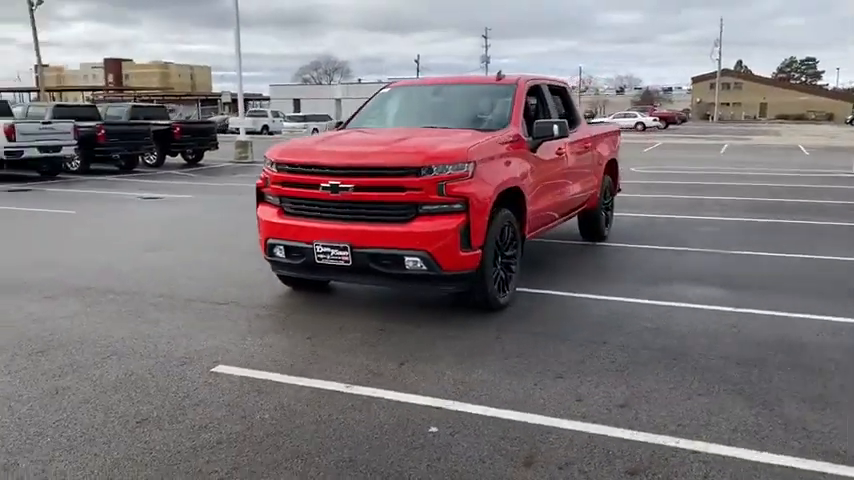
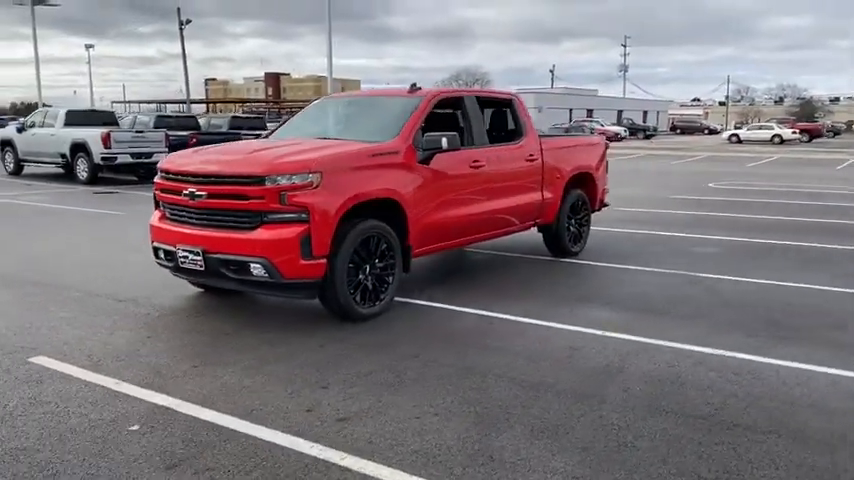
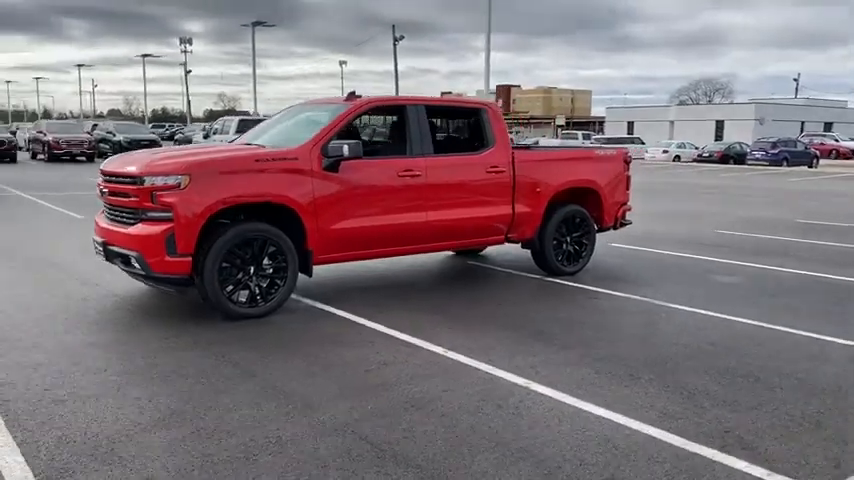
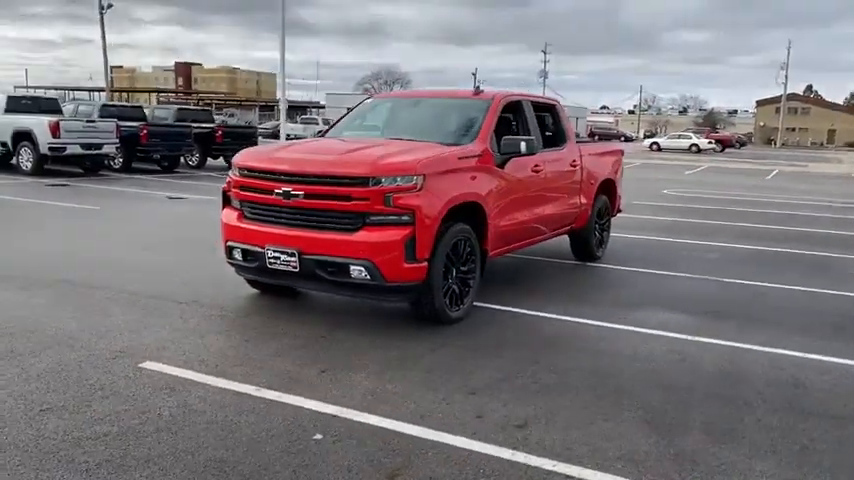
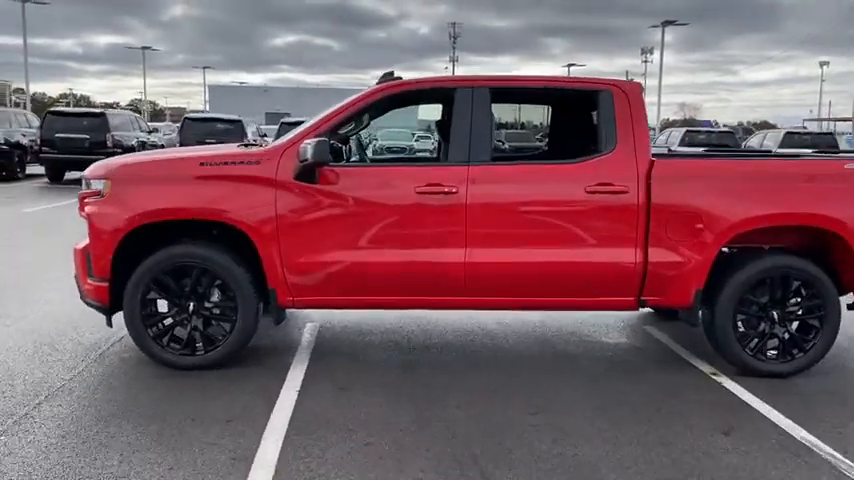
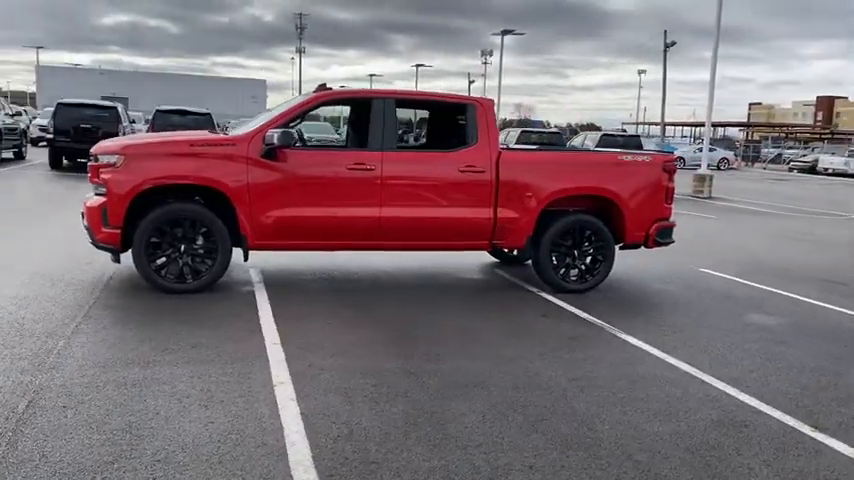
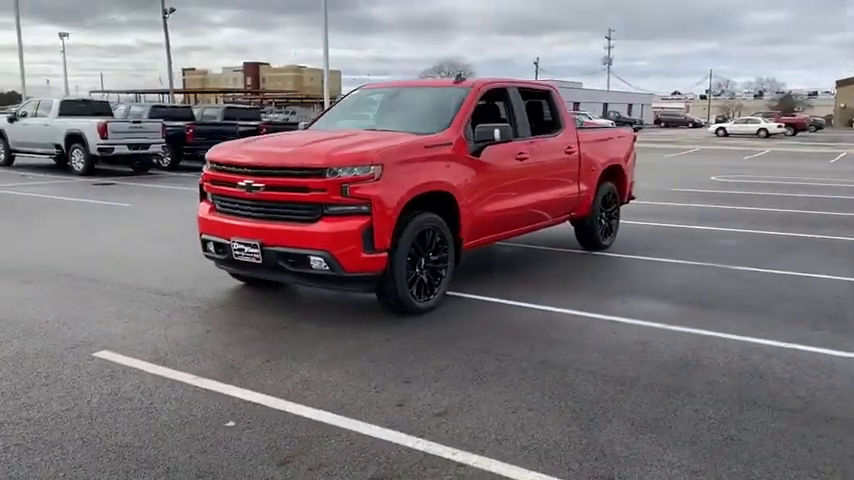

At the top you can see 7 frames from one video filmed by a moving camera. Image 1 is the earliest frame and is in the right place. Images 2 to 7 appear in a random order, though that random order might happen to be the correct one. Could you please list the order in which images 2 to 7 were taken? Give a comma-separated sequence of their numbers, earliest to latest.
4, 7, 2, 3, 6, 5
